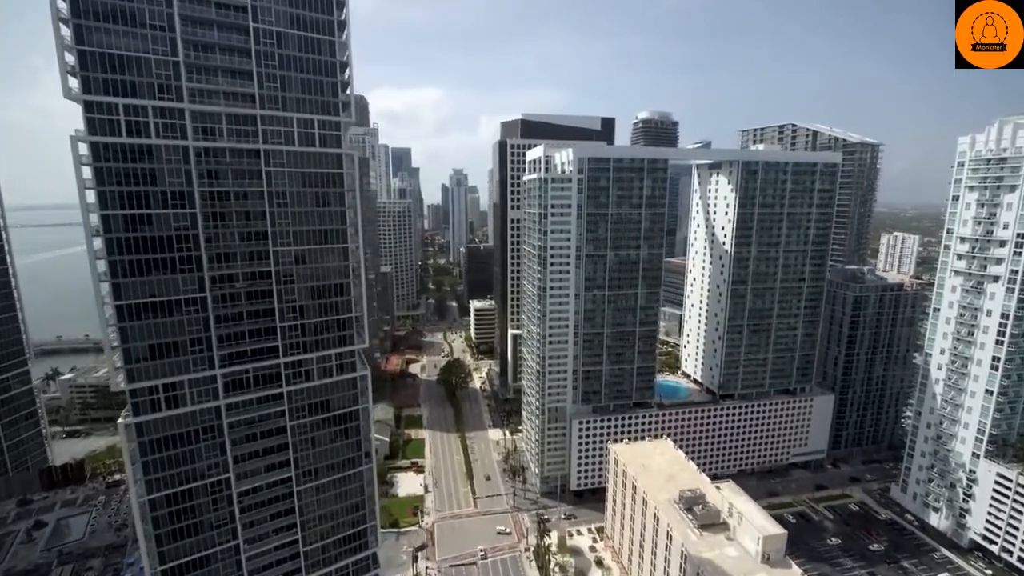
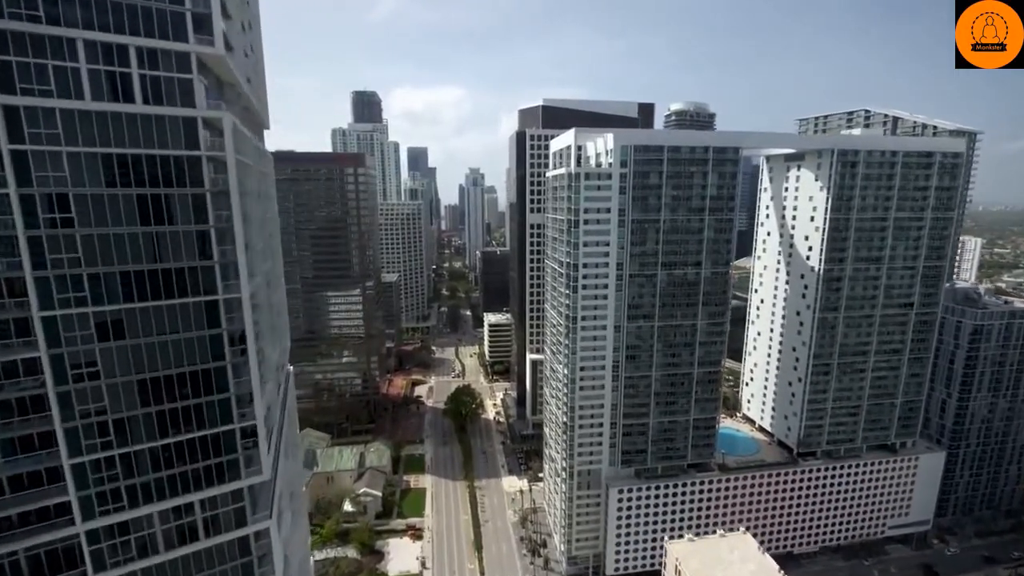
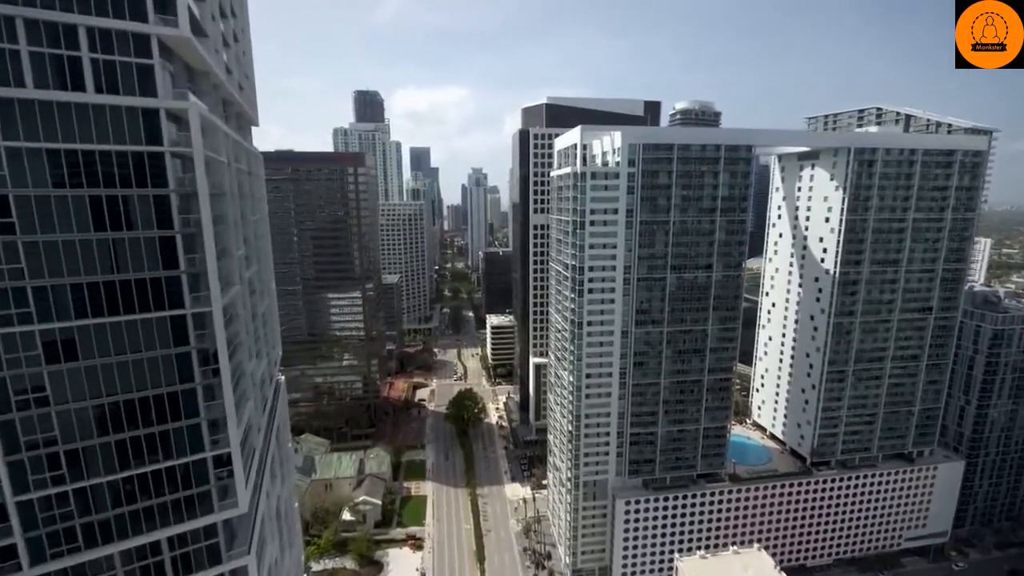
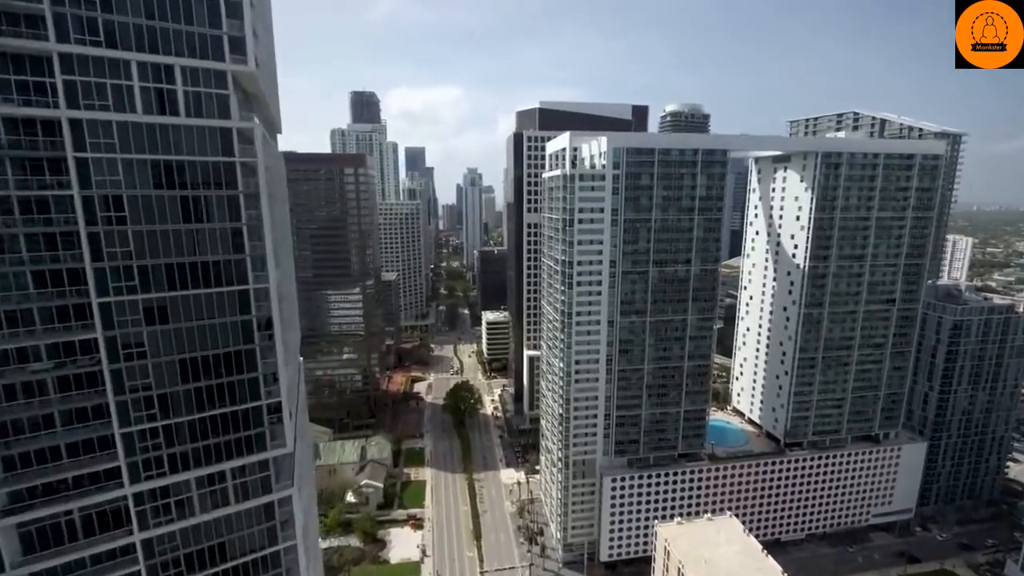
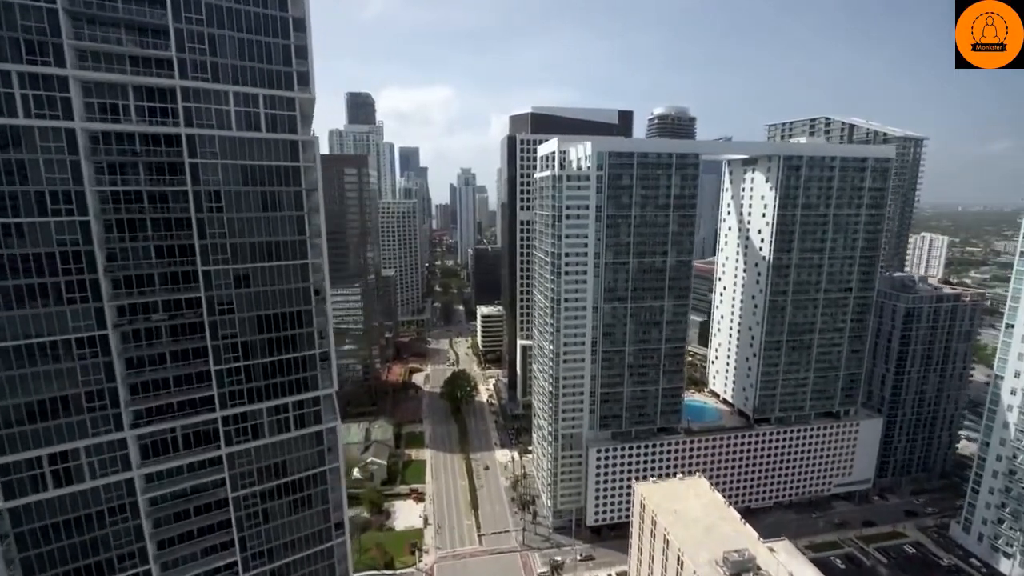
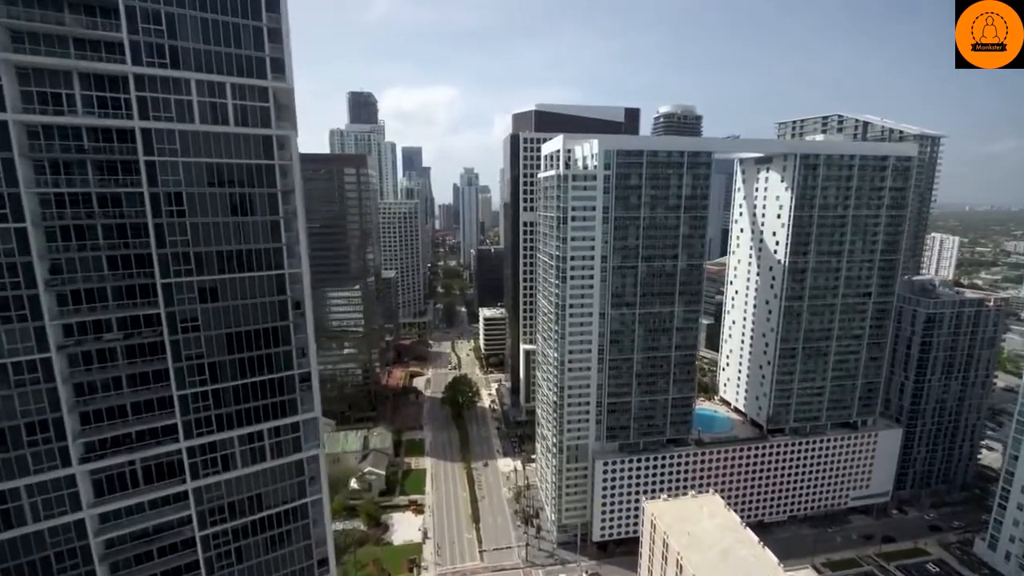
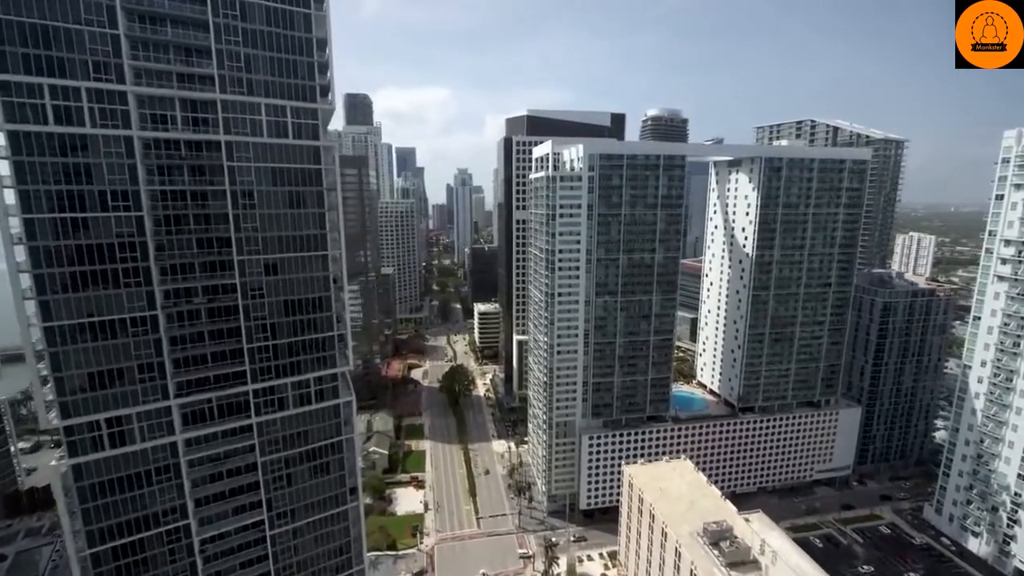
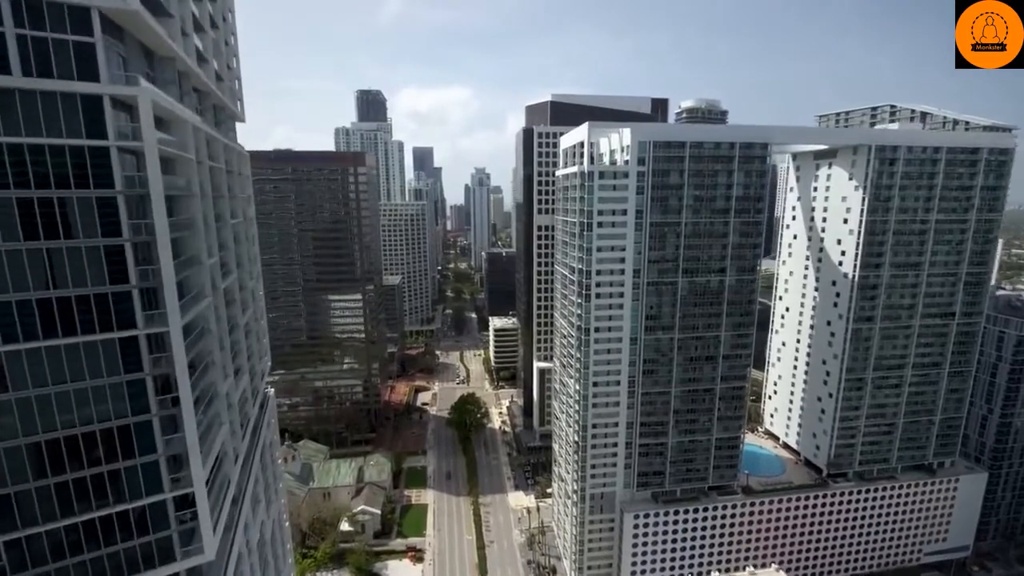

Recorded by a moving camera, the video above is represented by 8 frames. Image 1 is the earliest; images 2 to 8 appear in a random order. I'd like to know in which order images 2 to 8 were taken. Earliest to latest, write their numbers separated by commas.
7, 5, 6, 4, 2, 3, 8
